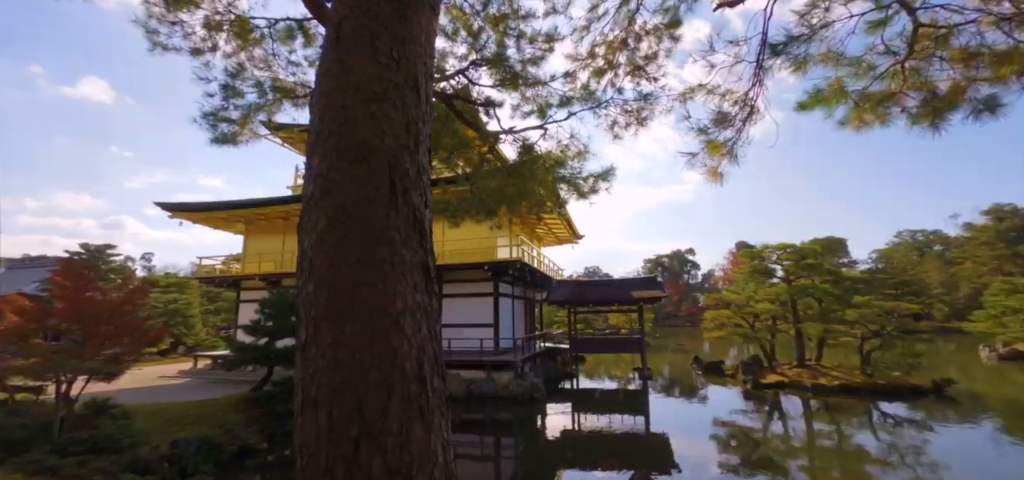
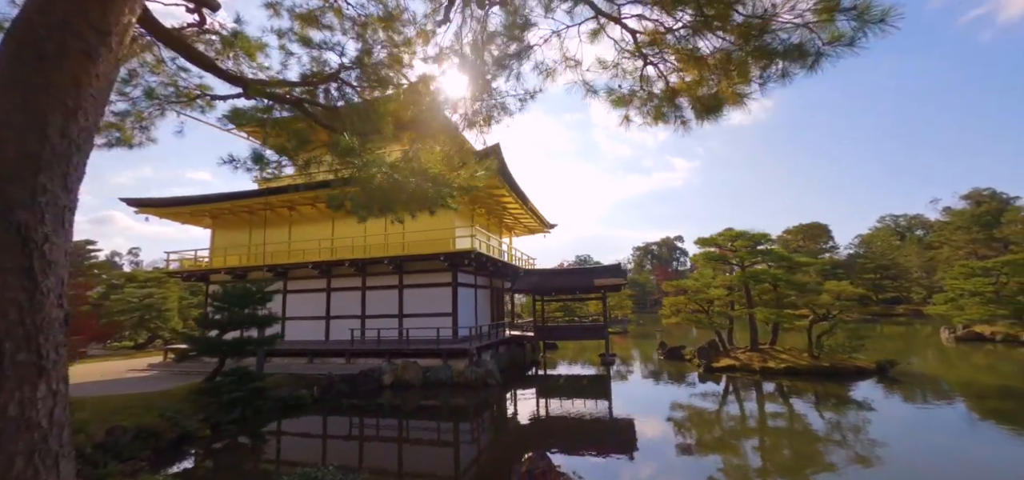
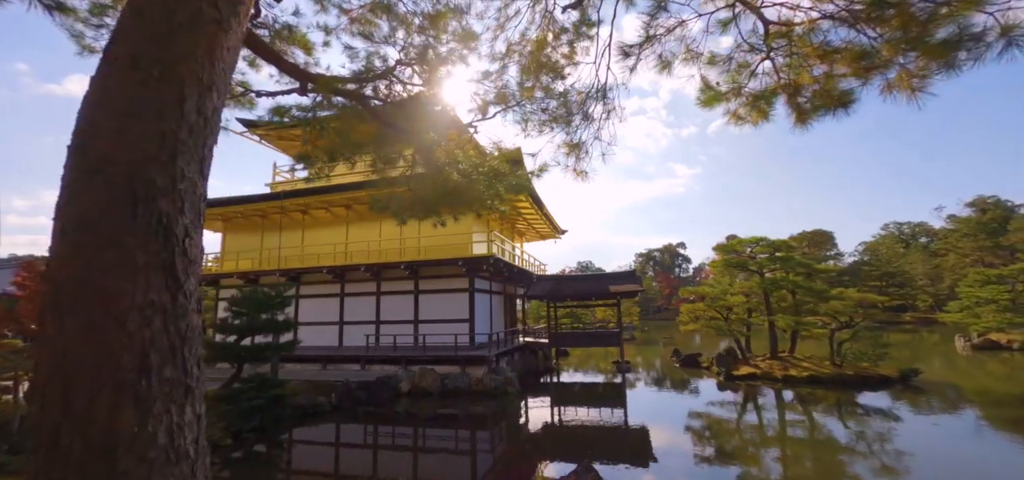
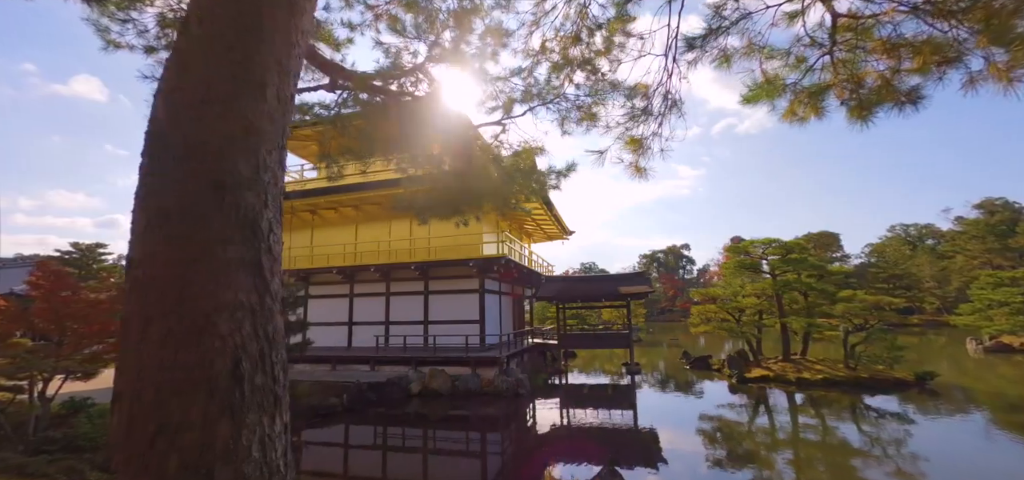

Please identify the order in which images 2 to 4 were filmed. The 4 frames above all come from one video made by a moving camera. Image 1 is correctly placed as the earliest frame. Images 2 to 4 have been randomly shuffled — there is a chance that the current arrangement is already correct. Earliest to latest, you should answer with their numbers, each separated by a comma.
4, 3, 2
